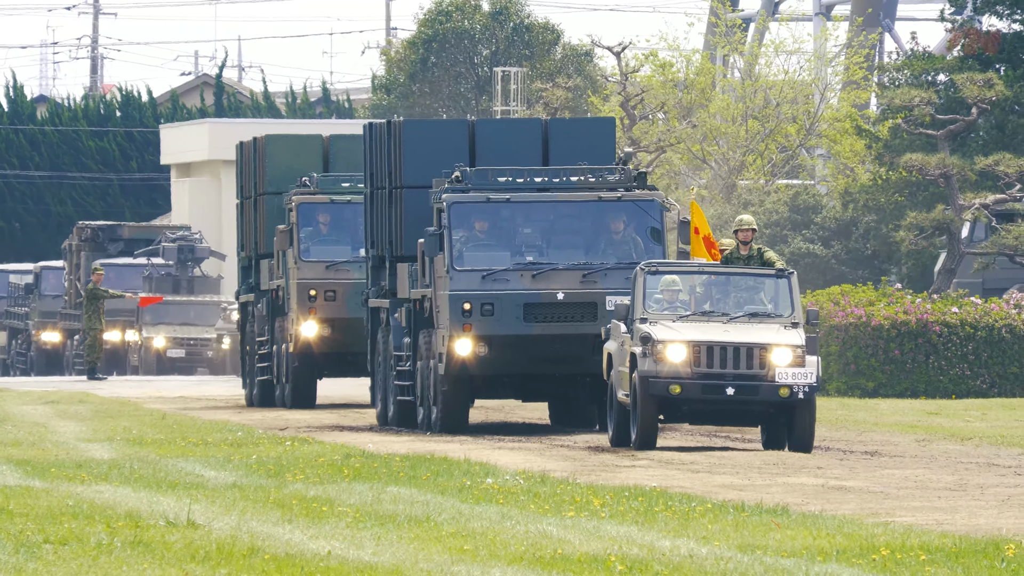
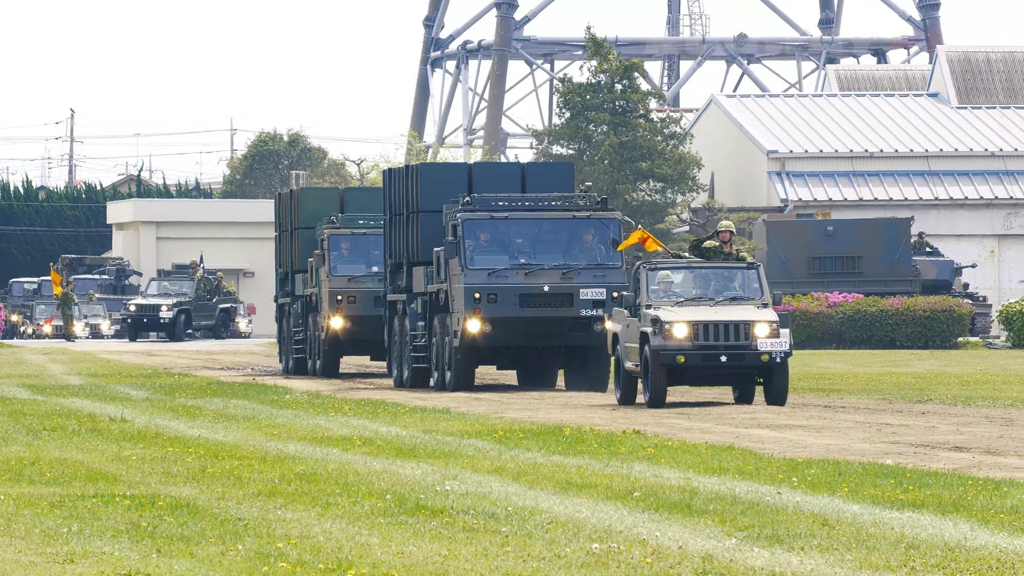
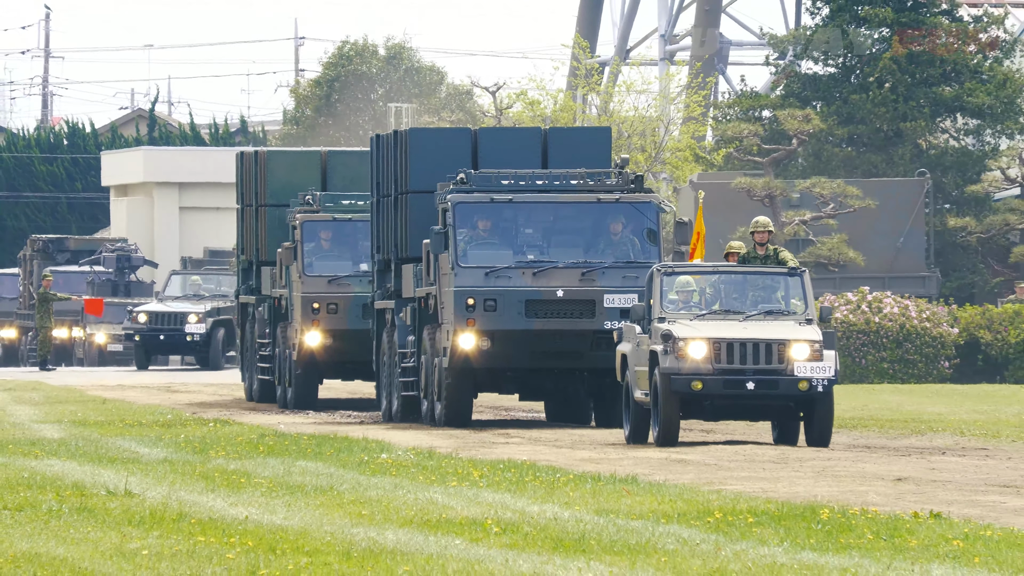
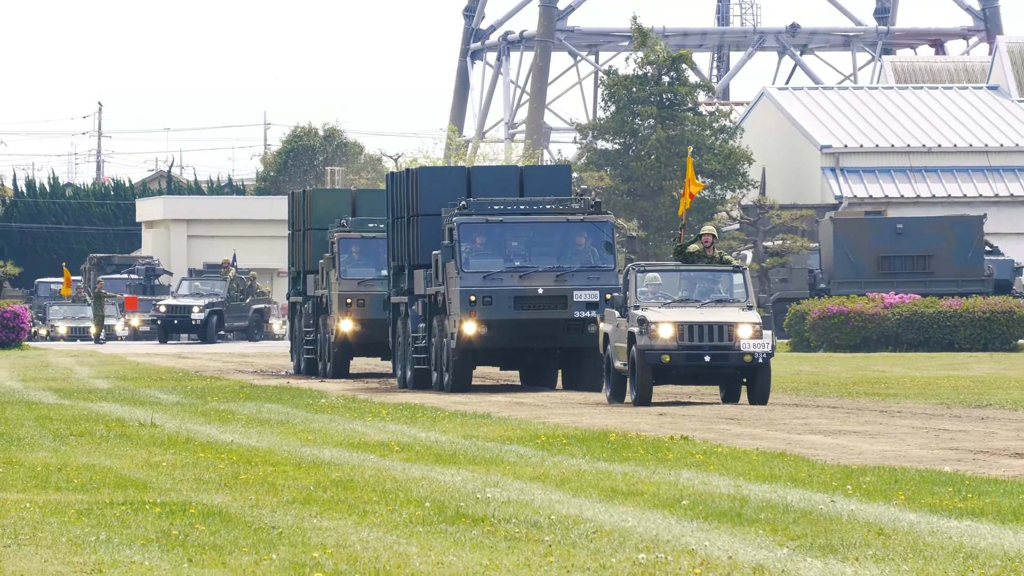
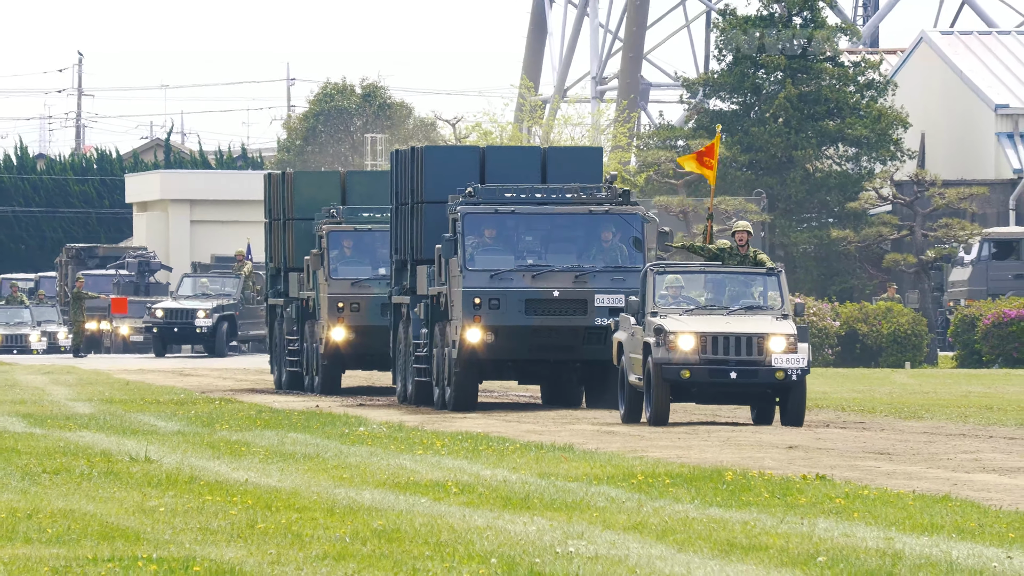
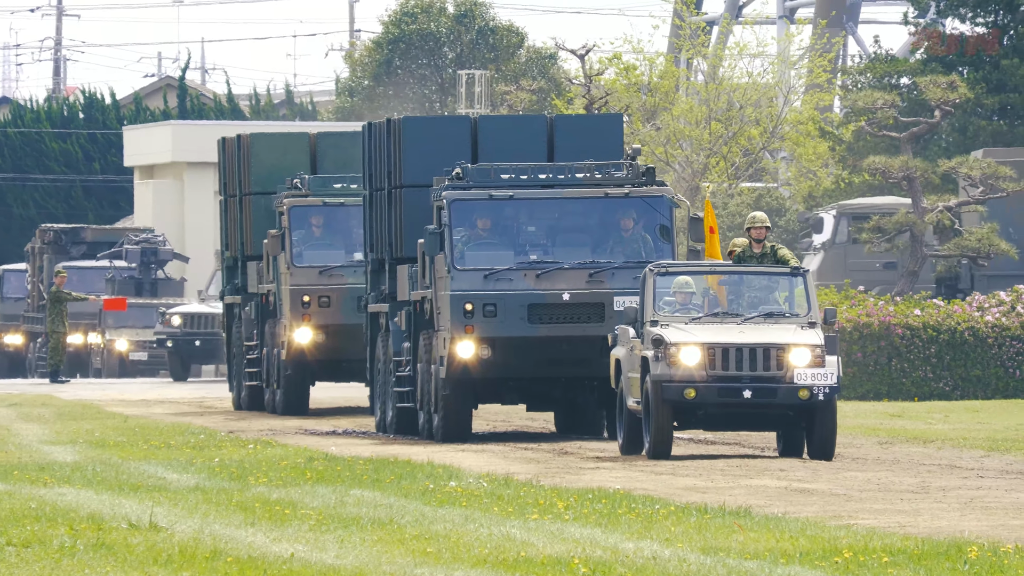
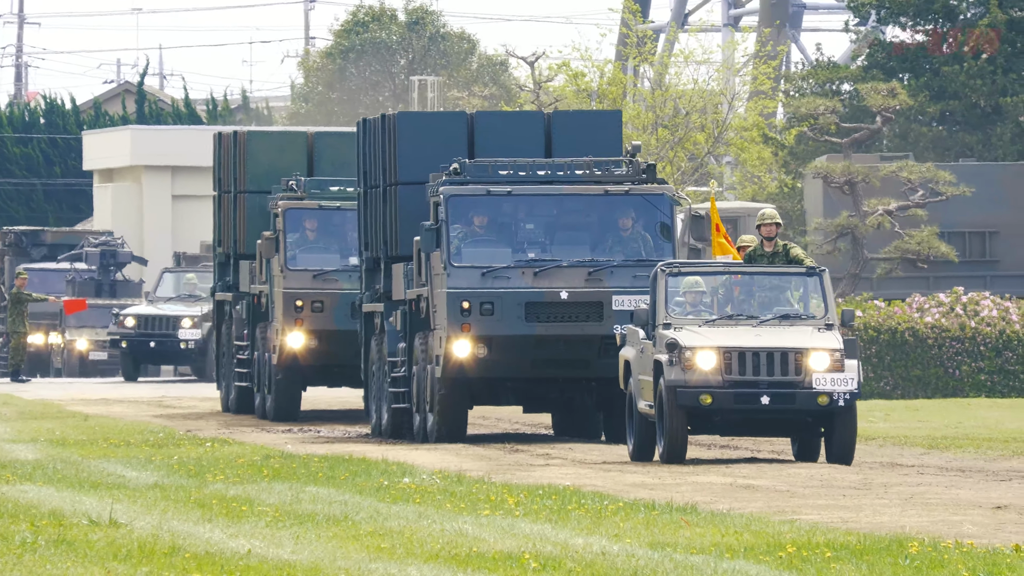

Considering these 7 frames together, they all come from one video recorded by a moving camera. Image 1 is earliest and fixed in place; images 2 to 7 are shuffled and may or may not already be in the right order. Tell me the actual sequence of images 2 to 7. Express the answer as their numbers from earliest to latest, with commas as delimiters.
6, 7, 3, 5, 4, 2
